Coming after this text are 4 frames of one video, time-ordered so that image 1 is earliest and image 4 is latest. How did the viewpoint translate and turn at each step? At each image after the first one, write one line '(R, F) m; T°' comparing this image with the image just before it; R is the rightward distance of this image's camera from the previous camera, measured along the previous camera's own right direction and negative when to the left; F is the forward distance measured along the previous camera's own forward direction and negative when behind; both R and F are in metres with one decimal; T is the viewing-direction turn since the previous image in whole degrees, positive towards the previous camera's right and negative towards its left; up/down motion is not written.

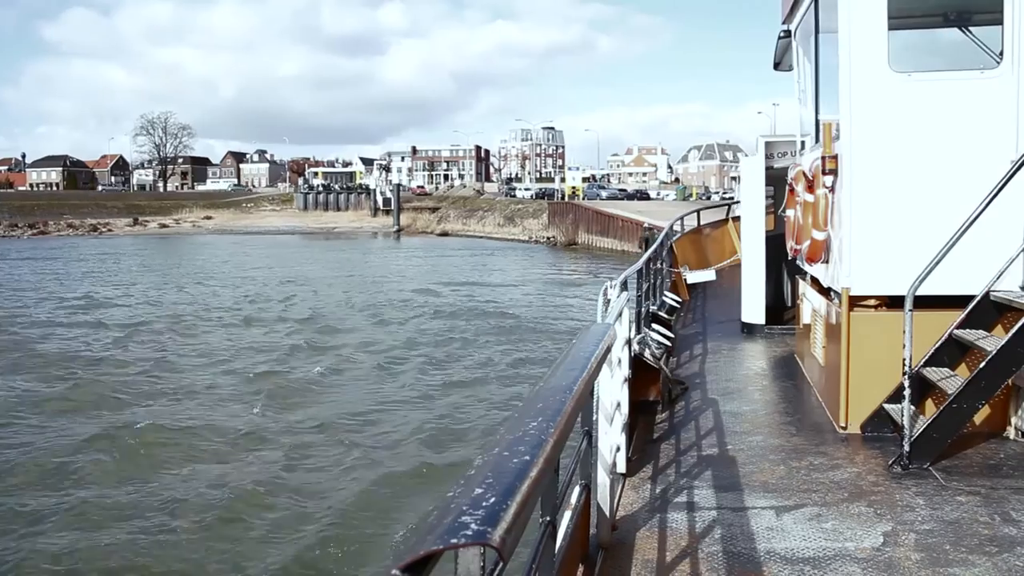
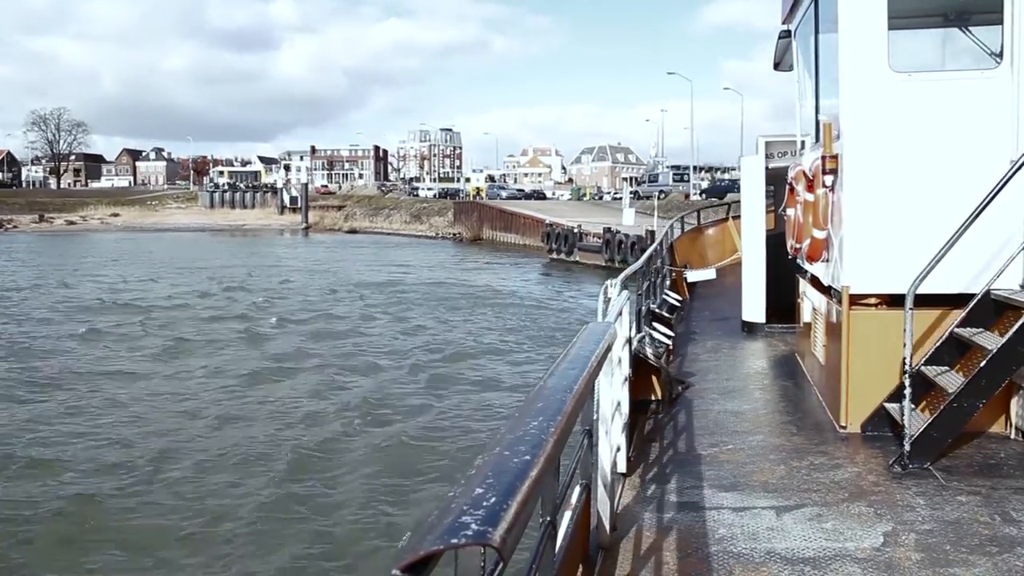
(-1.2, +0.4) m; +1°
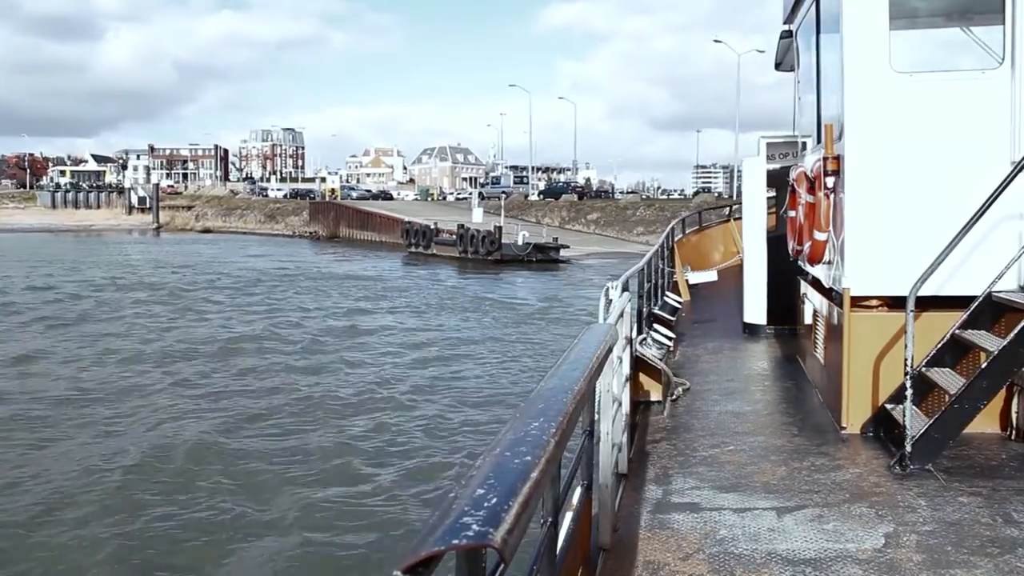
(+1.8, -0.5) m; -1°
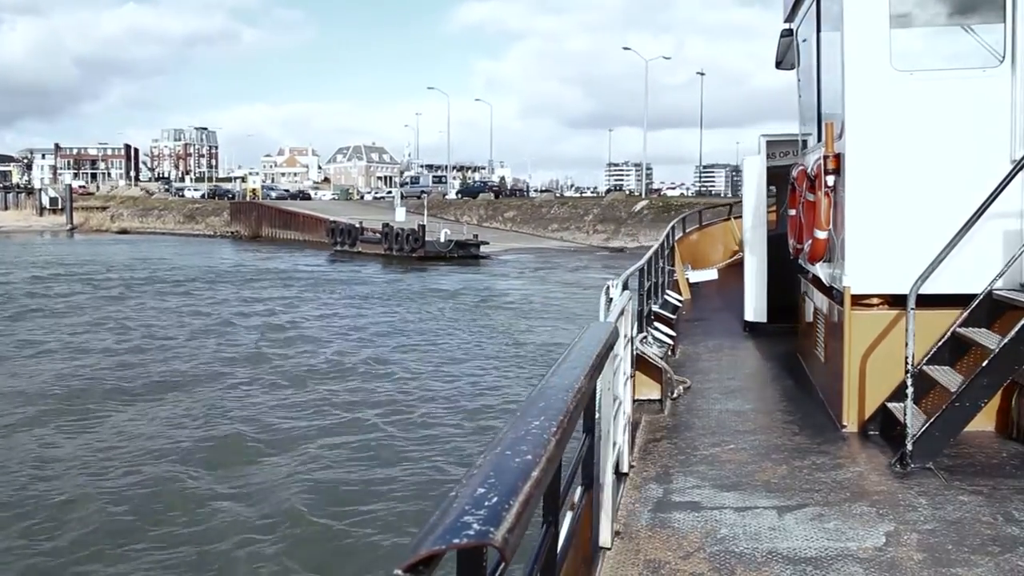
(-1.5, +0.5) m; +1°
